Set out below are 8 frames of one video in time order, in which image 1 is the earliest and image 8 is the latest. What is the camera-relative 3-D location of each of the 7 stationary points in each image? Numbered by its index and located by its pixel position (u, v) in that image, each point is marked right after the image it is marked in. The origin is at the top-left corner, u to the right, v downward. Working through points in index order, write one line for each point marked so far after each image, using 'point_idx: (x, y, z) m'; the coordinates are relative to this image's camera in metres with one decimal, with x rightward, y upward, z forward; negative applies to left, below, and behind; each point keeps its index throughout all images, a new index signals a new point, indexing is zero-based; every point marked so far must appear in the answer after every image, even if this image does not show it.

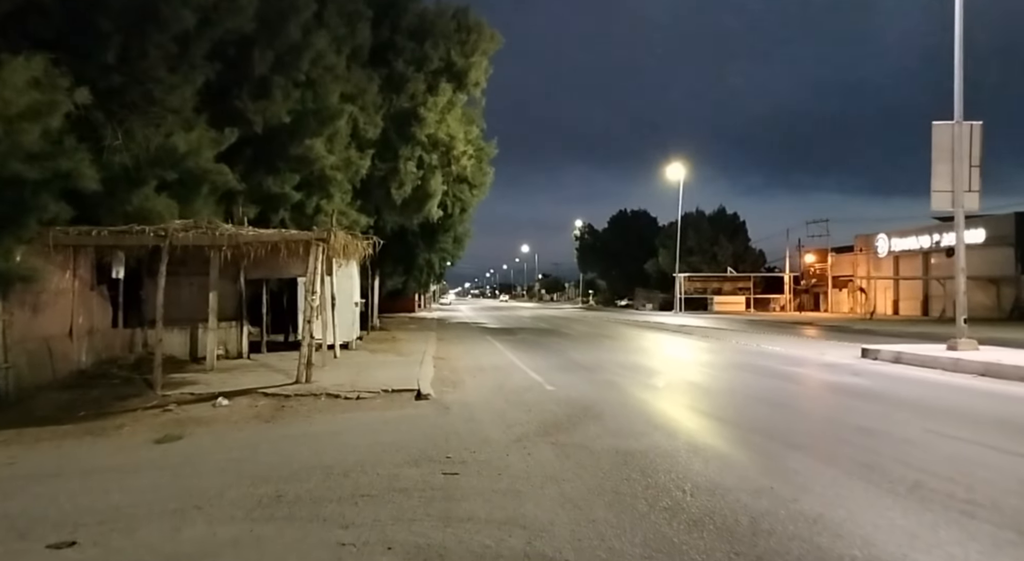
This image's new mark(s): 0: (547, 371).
0: (+0.9, -2.1, +15.0) m
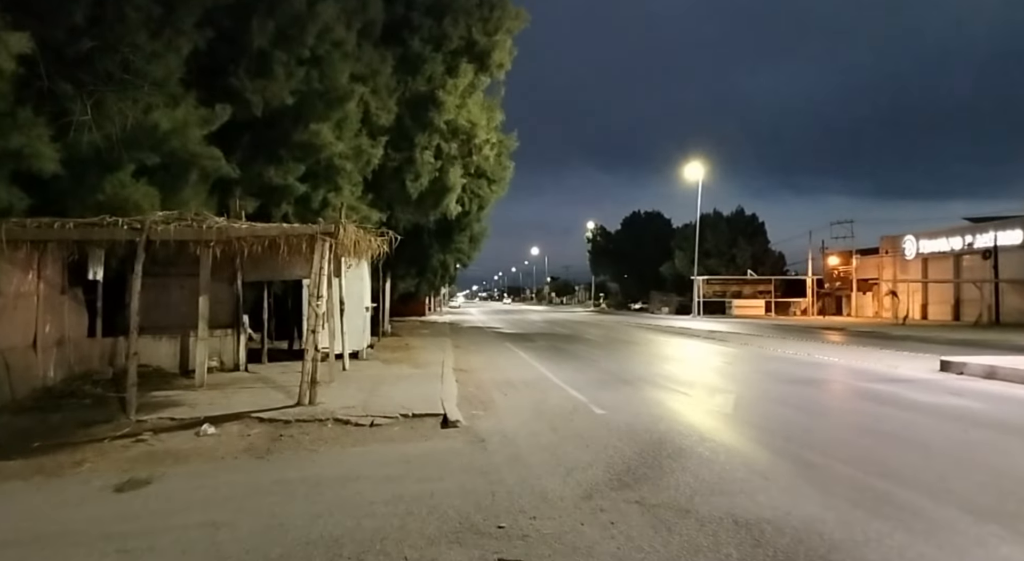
0: (+1.5, -2.2, +13.1) m
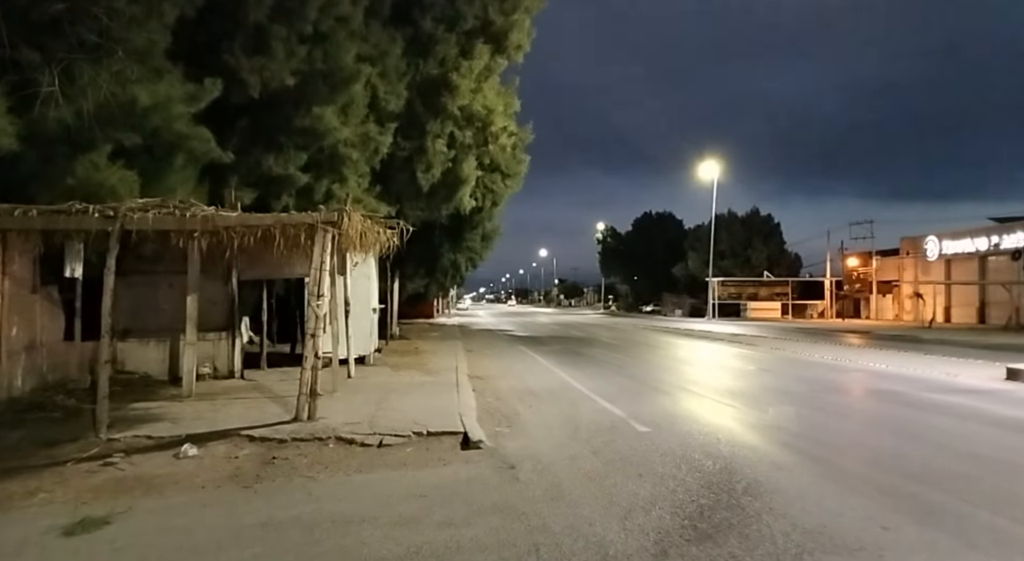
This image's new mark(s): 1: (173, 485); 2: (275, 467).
0: (+1.9, -2.1, +11.8) m
1: (-3.3, -2.0, +6.3) m
2: (-2.5, -2.0, +6.9) m
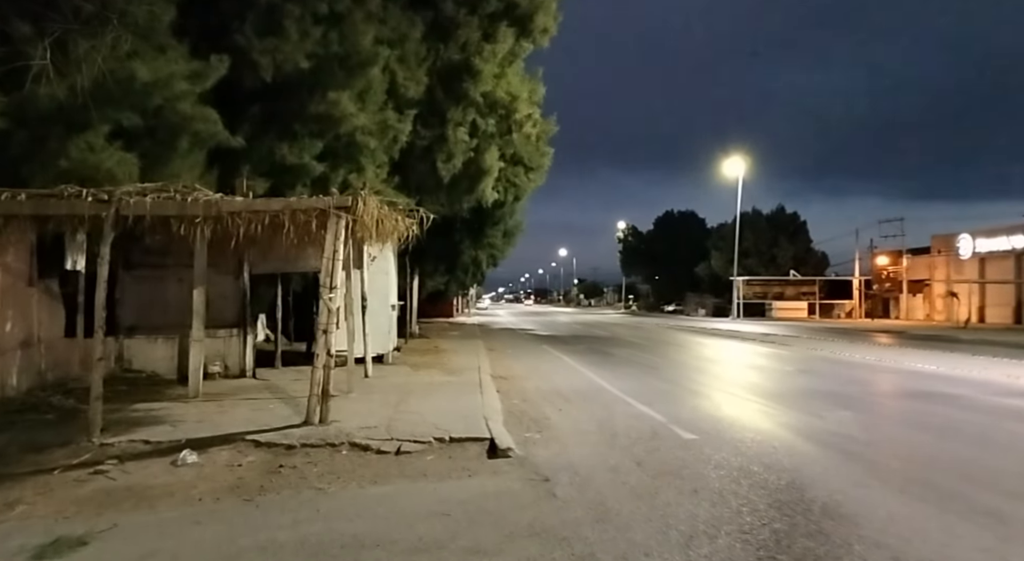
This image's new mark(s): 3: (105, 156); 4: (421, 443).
0: (+2.4, -2.0, +11.0) m
1: (-3.0, -1.9, +5.6) m
2: (-2.2, -1.9, +6.2) m
3: (-4.7, +1.4, +7.5) m
4: (-1.0, -1.8, +7.3) m
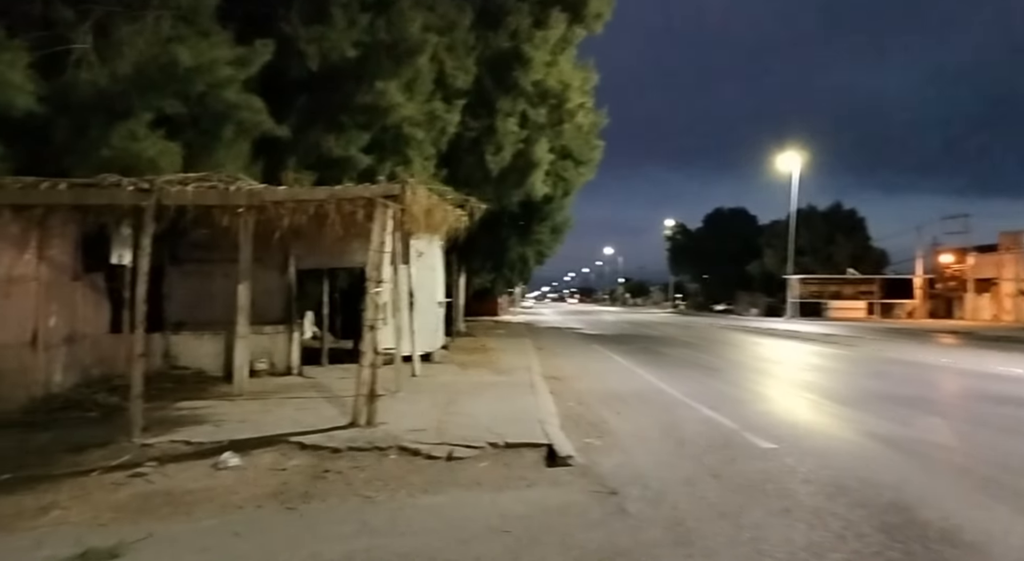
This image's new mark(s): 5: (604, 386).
0: (+3.3, -1.9, +10.2) m
1: (-2.5, -1.8, +5.2) m
2: (-1.6, -1.8, +5.8) m
3: (-4.0, +1.5, +7.3) m
4: (-0.4, -1.7, +6.8) m
5: (+1.7, -2.0, +12.4) m
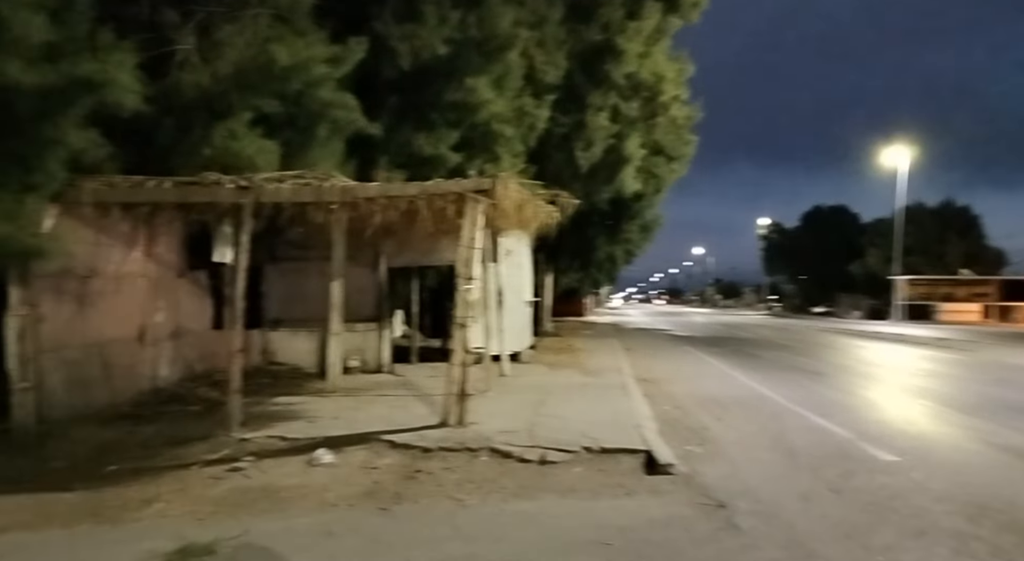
0: (+4.6, -1.9, +9.4) m
1: (-1.7, -1.8, +5.2) m
2: (-0.8, -1.8, +5.7) m
3: (-3.0, +1.6, +7.4) m
4: (+0.5, -1.7, +6.4) m
5: (+3.4, -2.0, +11.7) m
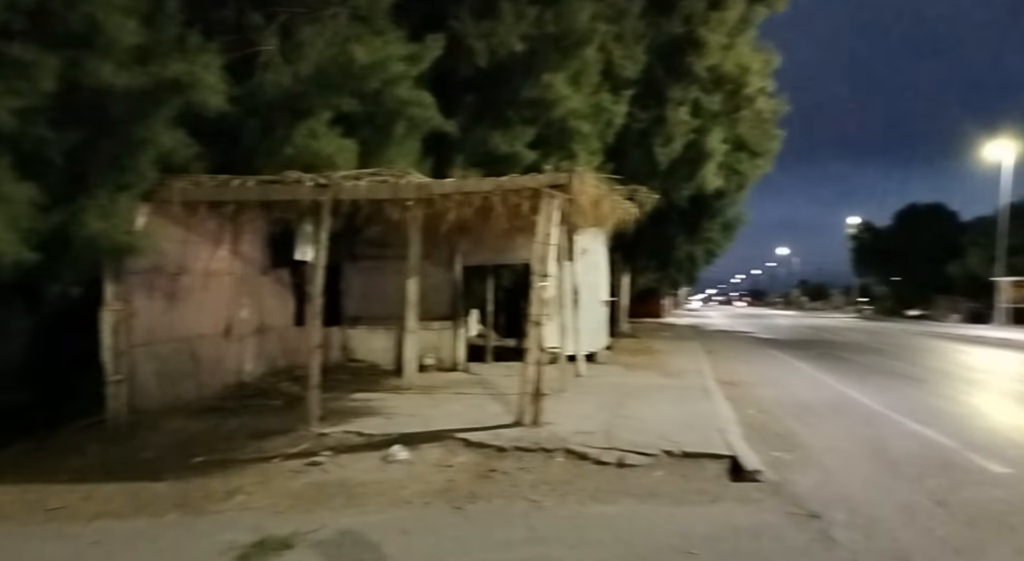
0: (+5.7, -1.9, +8.7) m
1: (-1.1, -1.7, +5.2) m
2: (-0.2, -1.7, +5.5) m
3: (-2.2, +1.6, +7.6) m
4: (+1.3, -1.7, +6.2) m
5: (+4.7, -1.9, +11.1) m
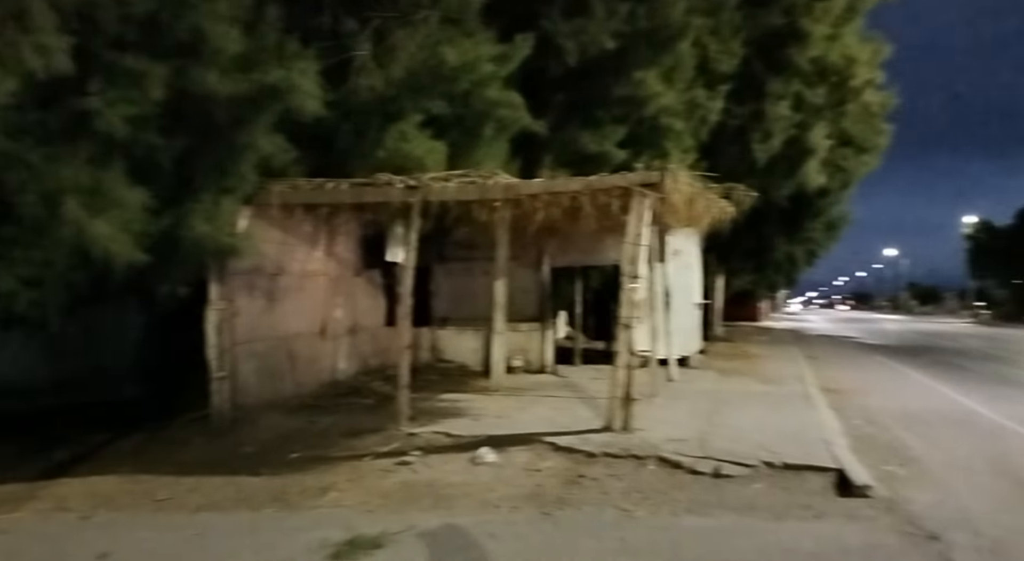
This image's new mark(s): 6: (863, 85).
0: (+6.8, -1.9, +7.7) m
1: (-0.4, -1.7, +5.2) m
2: (+0.6, -1.7, +5.4) m
3: (-1.1, +1.6, +7.7) m
4: (+2.1, -1.7, +5.8) m
5: (+6.1, -2.0, +10.3) m
6: (+7.8, +4.5, +14.9) m
